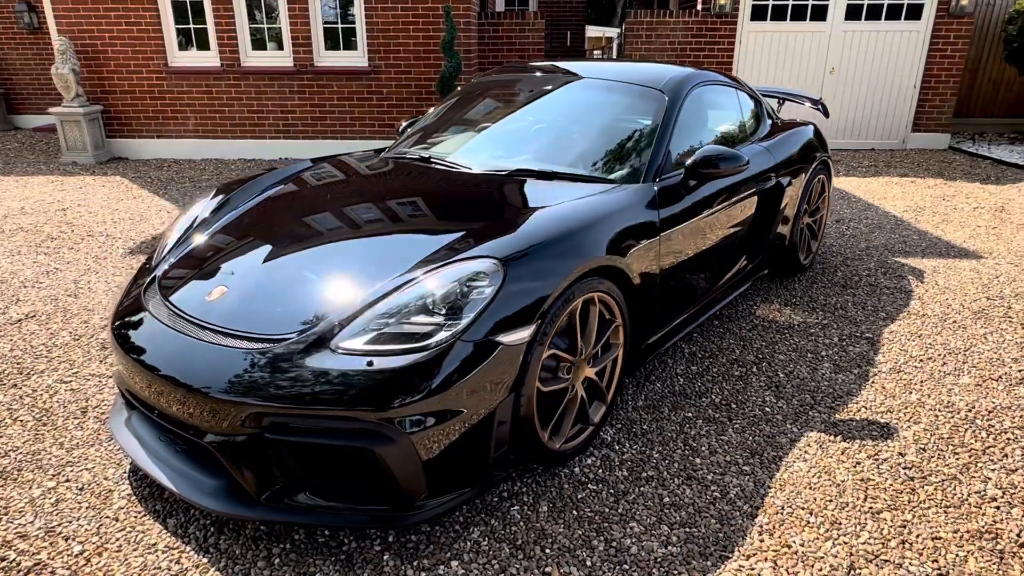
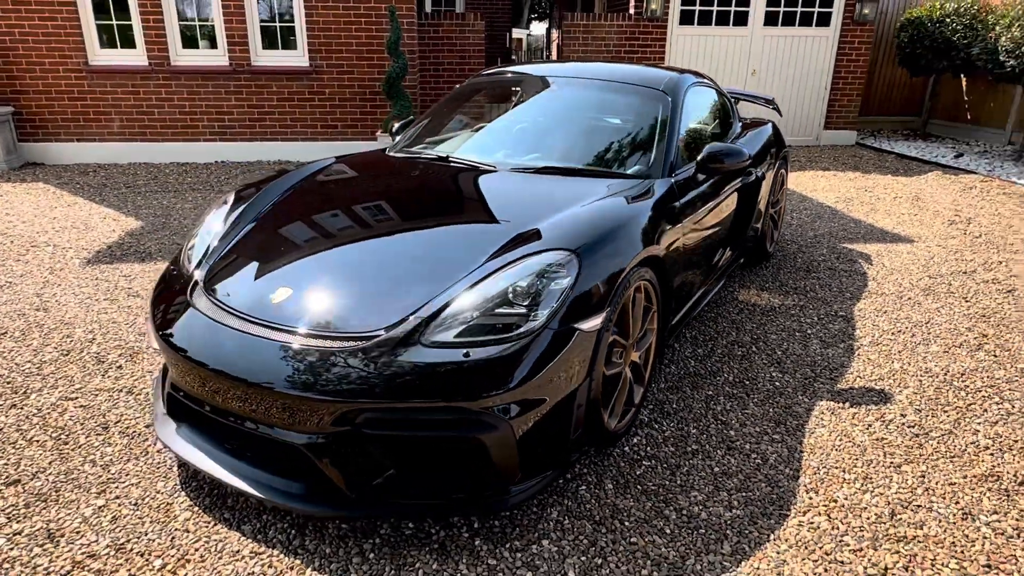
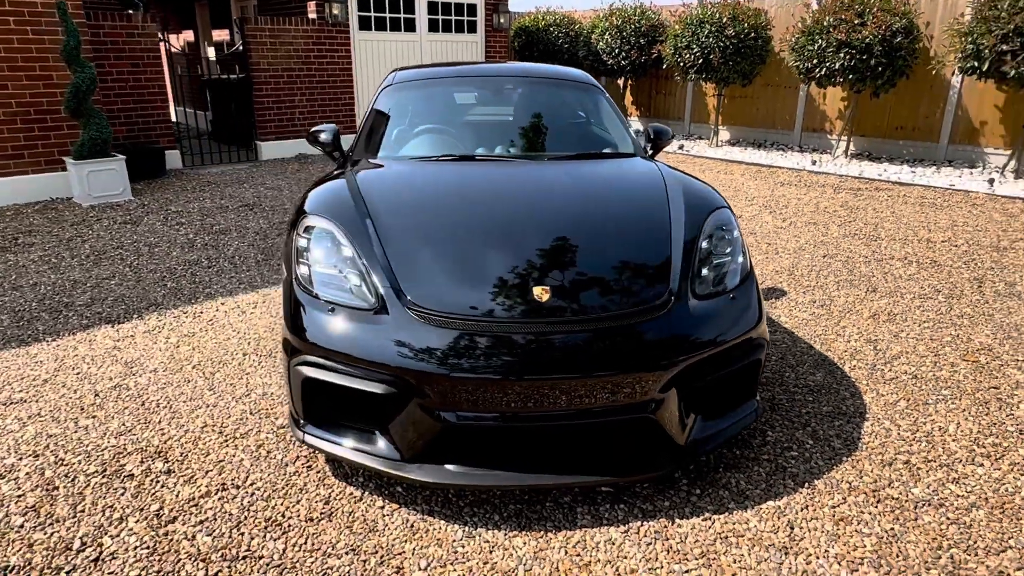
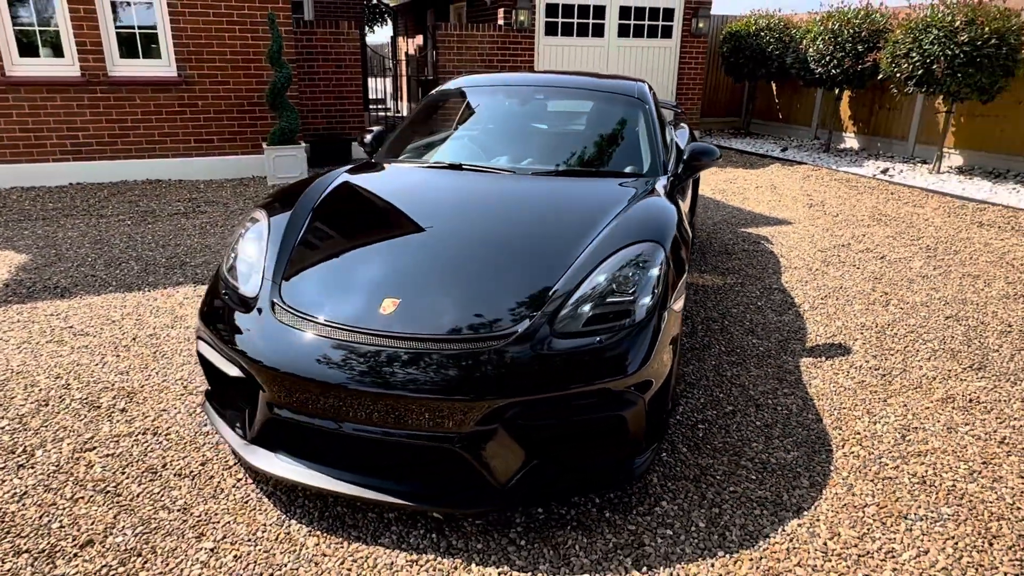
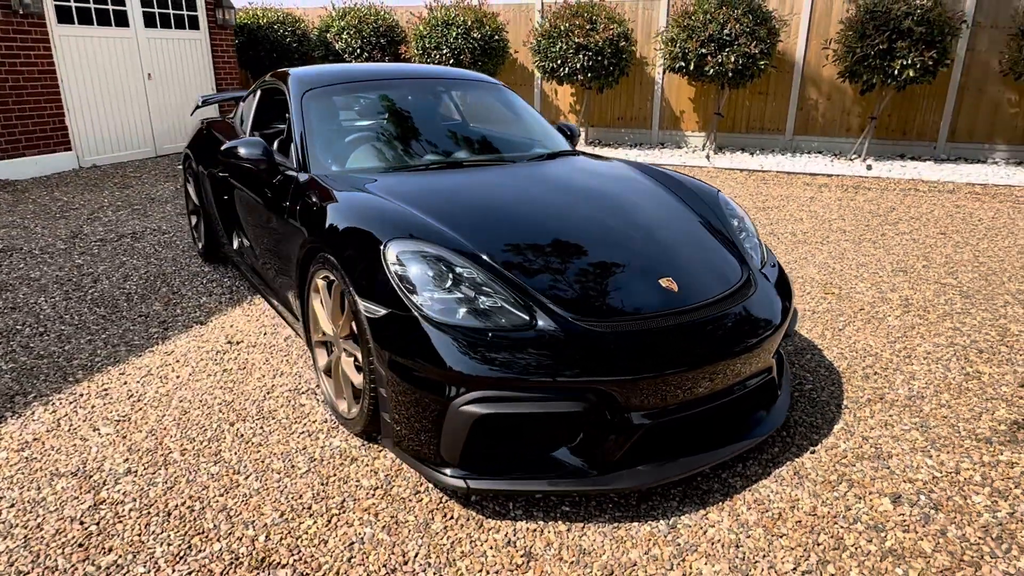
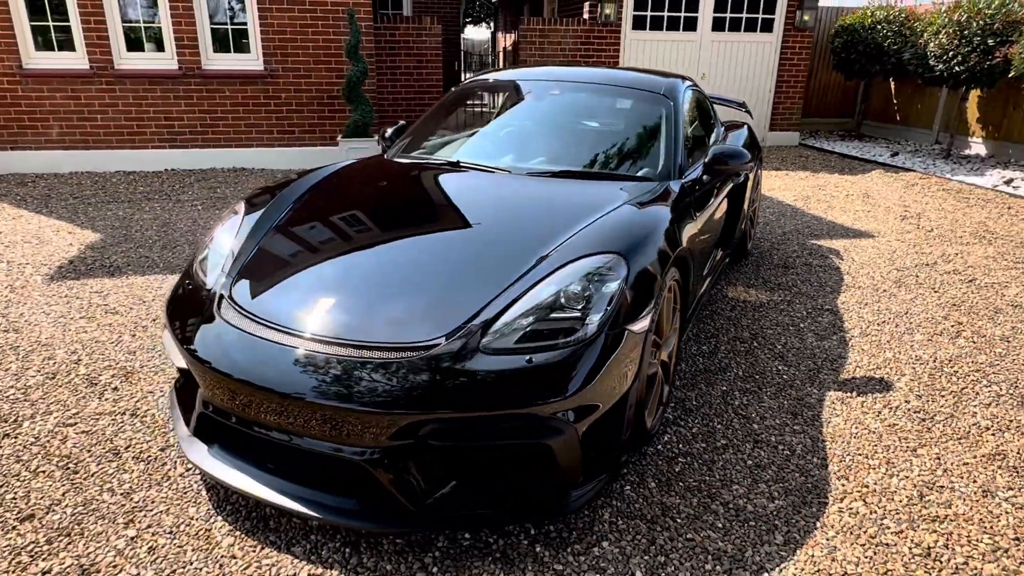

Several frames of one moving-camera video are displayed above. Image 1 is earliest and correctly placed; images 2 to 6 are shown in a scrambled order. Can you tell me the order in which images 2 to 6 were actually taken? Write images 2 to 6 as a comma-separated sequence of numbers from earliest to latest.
2, 6, 4, 3, 5
